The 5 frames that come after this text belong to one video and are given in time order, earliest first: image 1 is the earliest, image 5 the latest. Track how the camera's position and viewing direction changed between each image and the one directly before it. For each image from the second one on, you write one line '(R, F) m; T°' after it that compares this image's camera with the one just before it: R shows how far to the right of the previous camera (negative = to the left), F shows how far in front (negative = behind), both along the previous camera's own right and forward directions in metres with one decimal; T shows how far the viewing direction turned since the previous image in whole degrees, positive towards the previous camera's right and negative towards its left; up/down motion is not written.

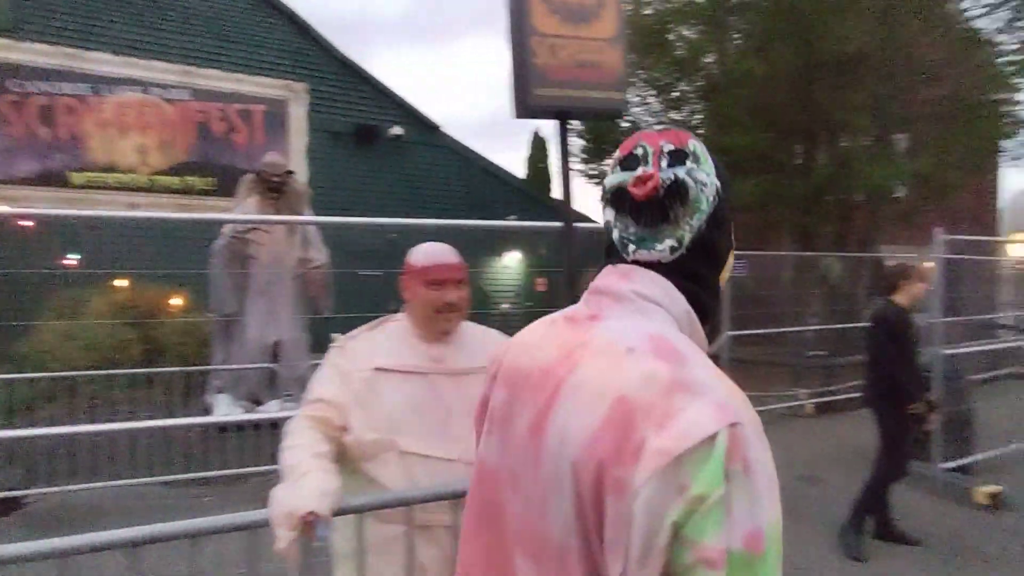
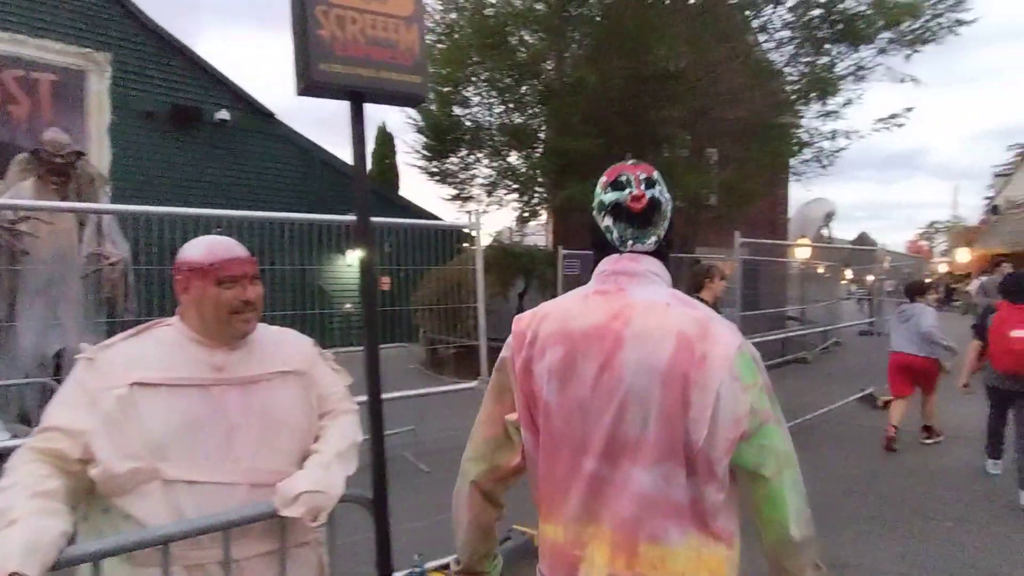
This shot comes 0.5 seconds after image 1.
(-0.4, 0.0) m; +15°
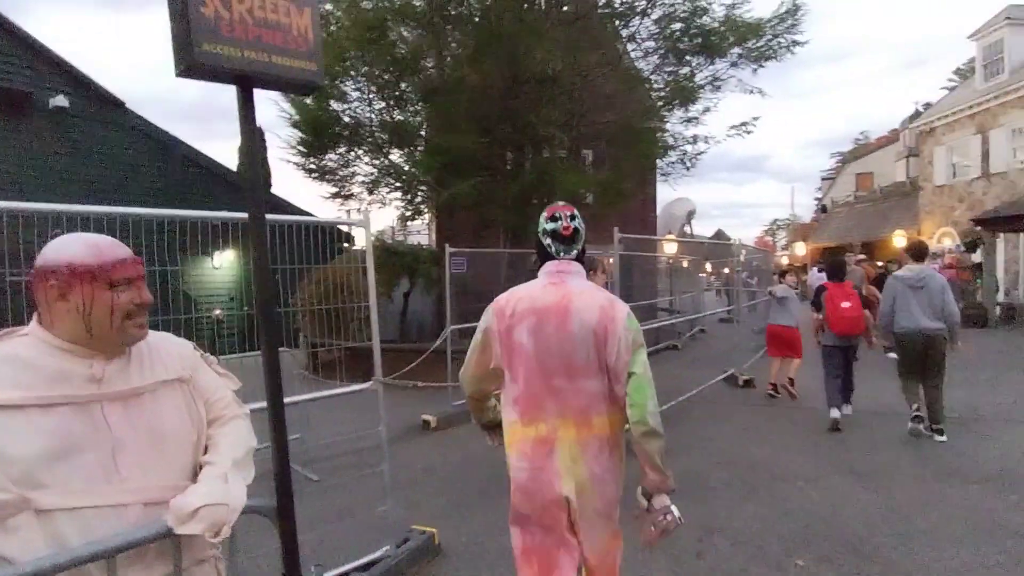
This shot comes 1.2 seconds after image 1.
(-0.4, 0.0) m; +12°
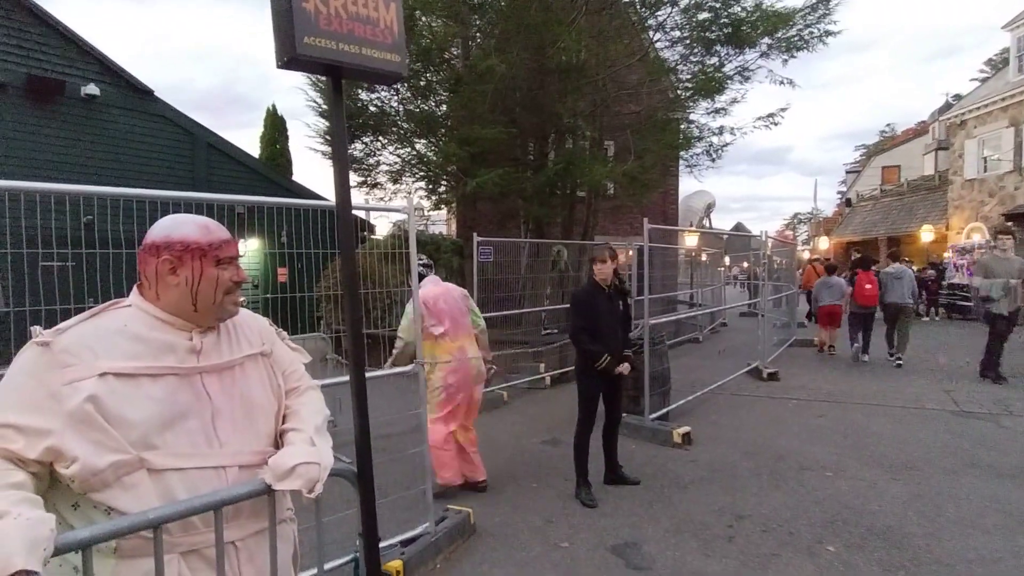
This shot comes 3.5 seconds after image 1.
(-0.2, 0.0) m; 0°
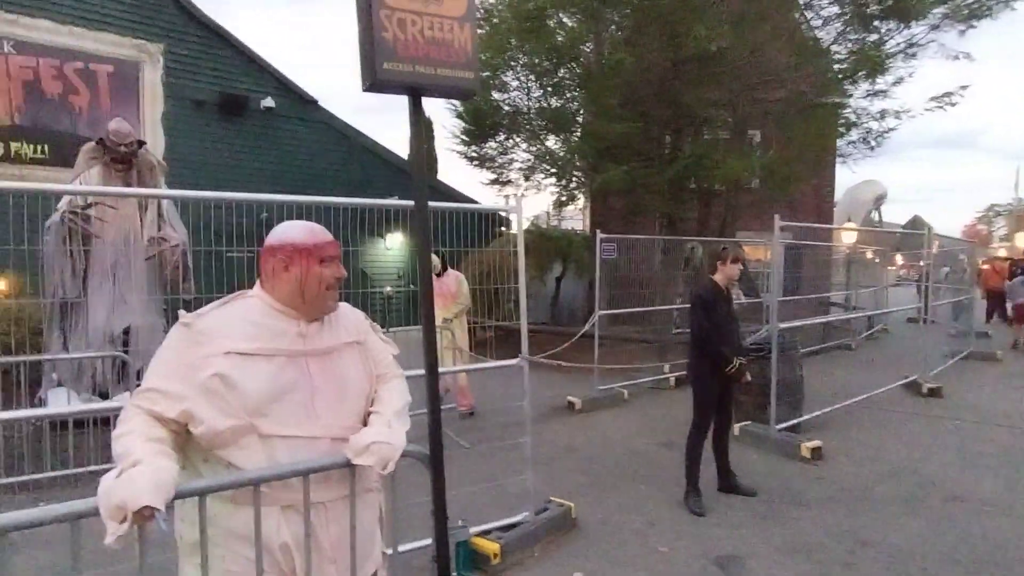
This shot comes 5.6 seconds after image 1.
(+0.7, +0.1) m; -16°
